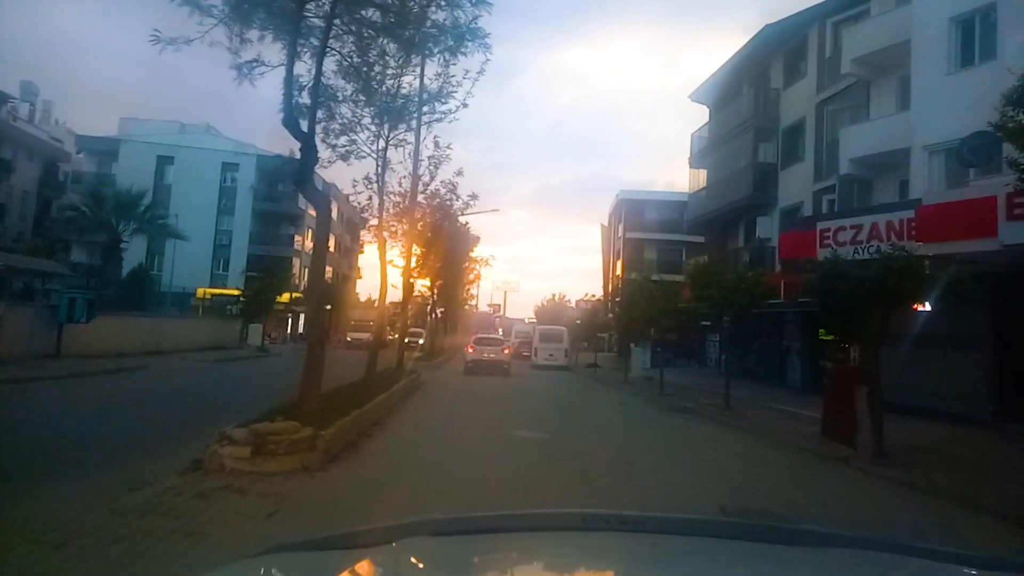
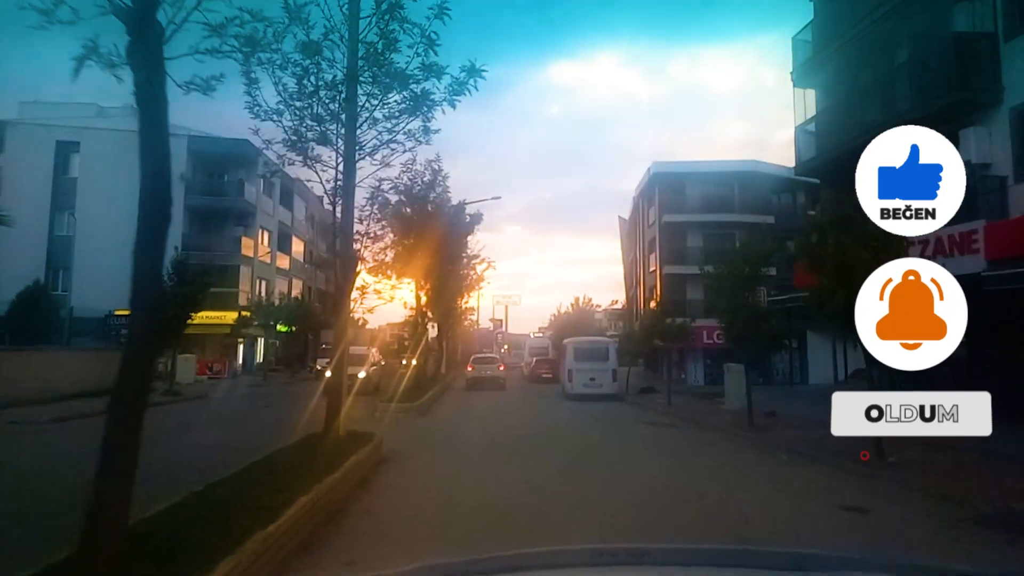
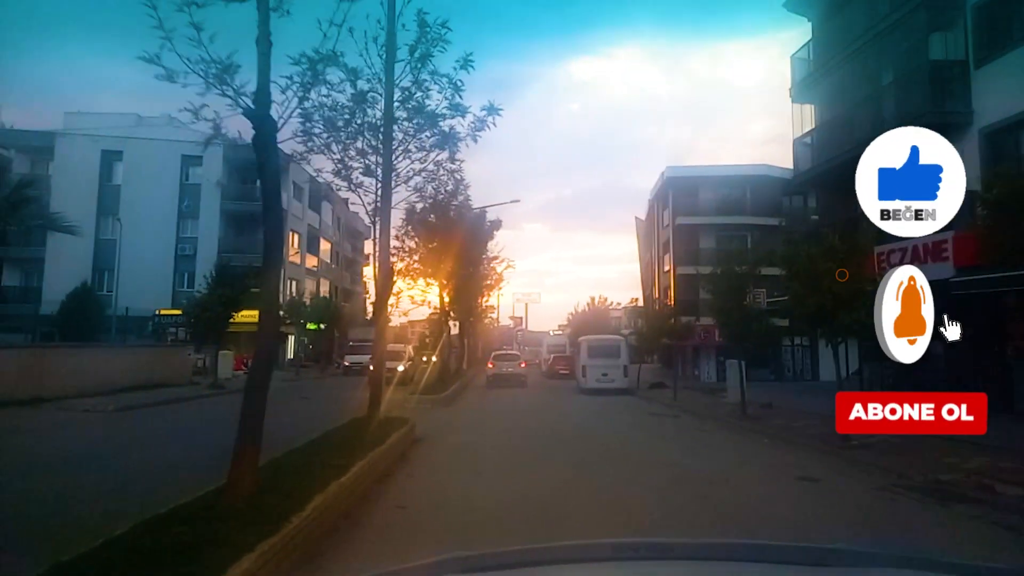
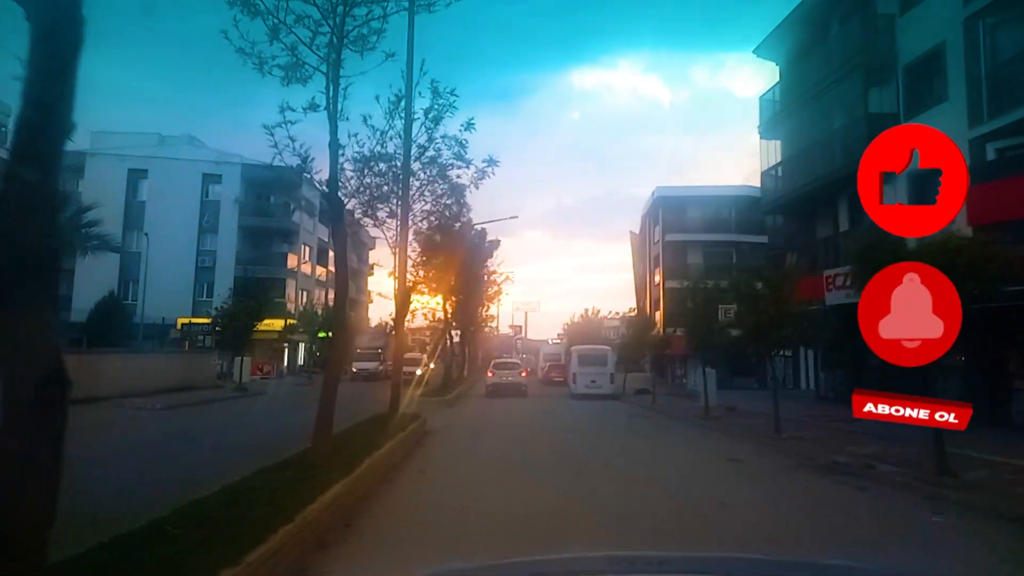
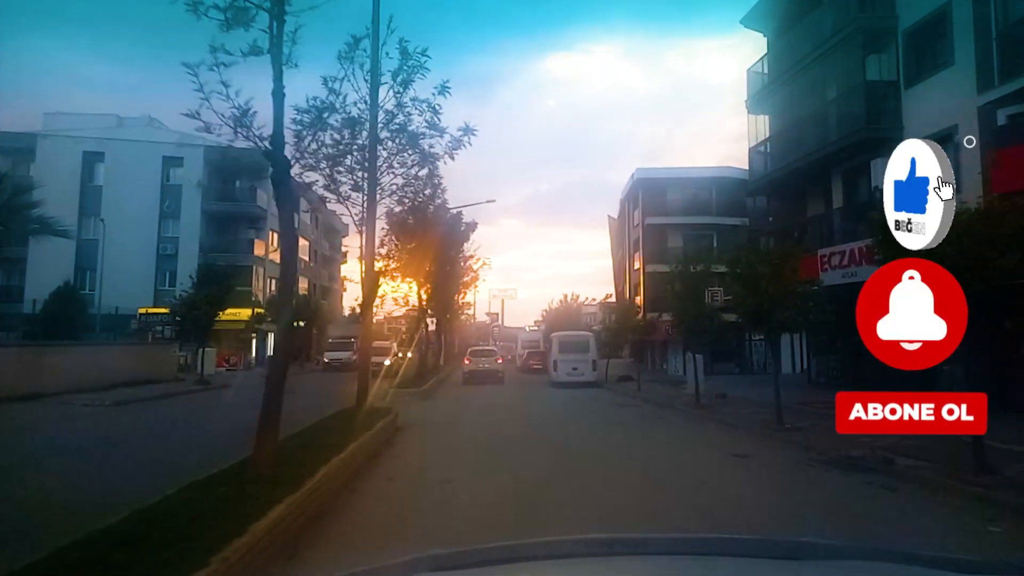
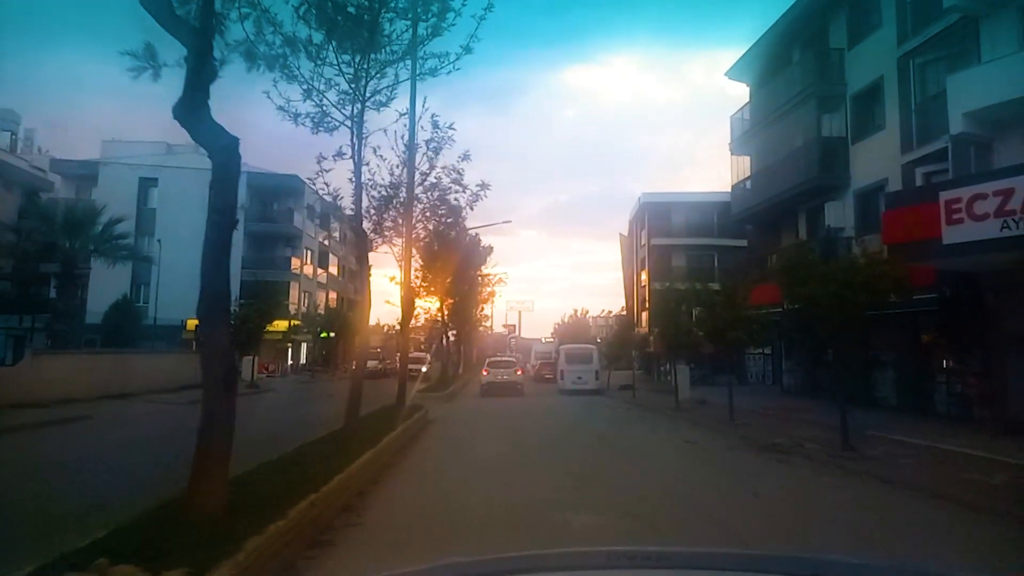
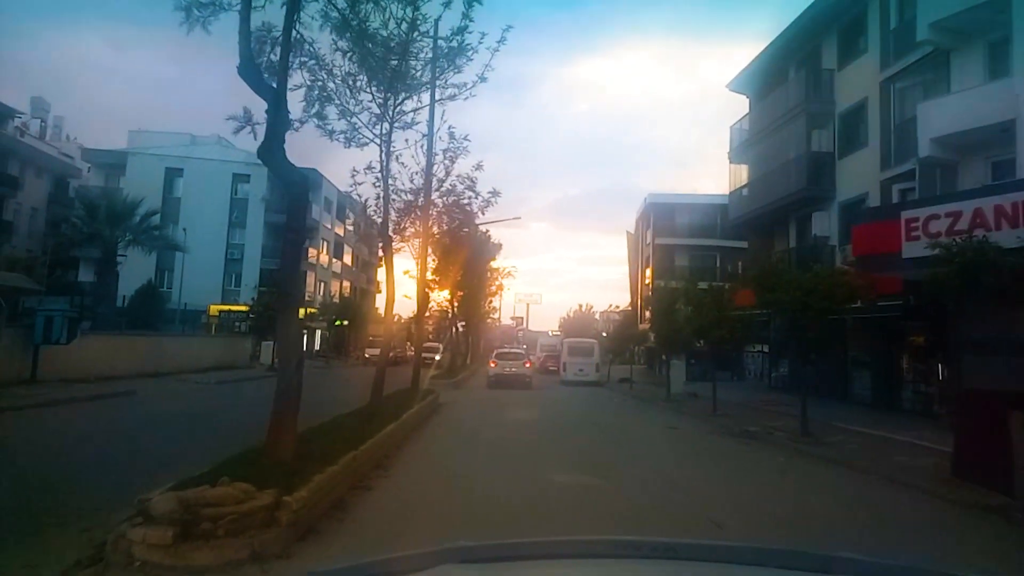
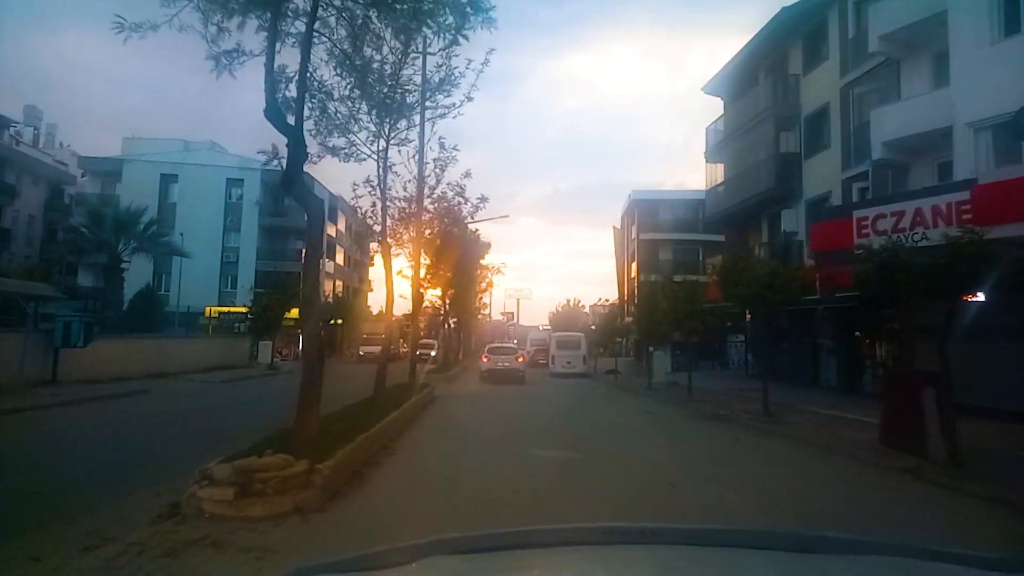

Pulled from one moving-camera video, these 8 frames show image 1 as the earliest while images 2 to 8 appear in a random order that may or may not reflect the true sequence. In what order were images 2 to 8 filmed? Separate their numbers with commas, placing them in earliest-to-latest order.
8, 7, 6, 4, 5, 3, 2
